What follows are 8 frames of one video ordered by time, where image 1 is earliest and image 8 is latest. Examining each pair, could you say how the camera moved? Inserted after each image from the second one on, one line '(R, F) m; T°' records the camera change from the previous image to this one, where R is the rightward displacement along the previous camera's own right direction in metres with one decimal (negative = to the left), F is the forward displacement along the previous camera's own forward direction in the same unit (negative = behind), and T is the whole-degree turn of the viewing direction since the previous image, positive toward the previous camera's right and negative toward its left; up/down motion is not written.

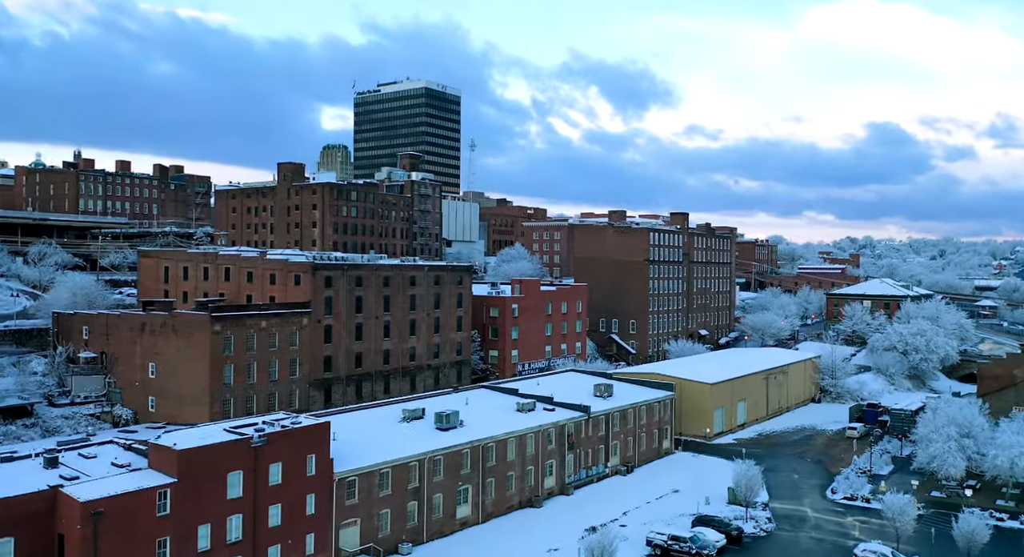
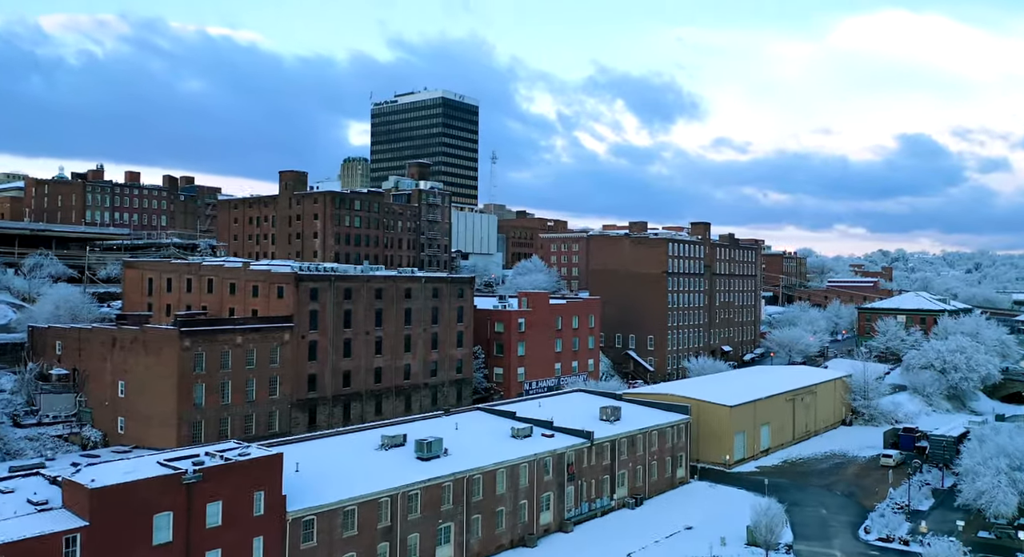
(+2.2, +5.8) m; -2°
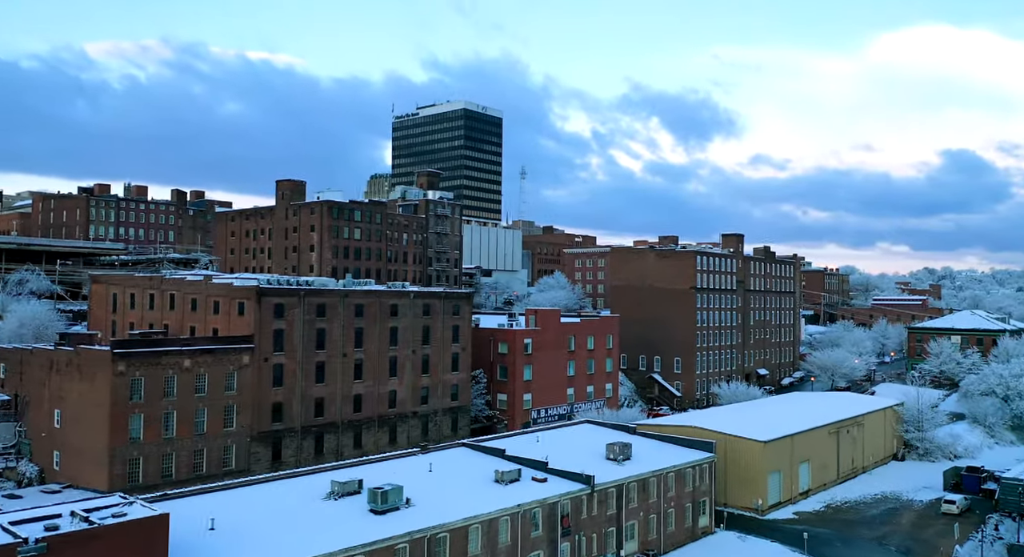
(+2.9, +9.0) m; -3°
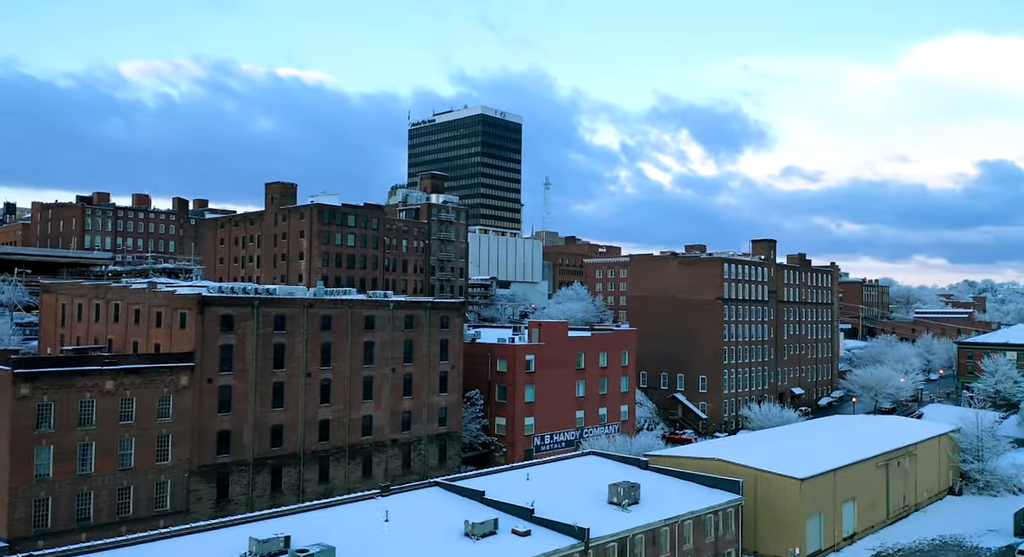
(+2.5, +9.0) m; -2°
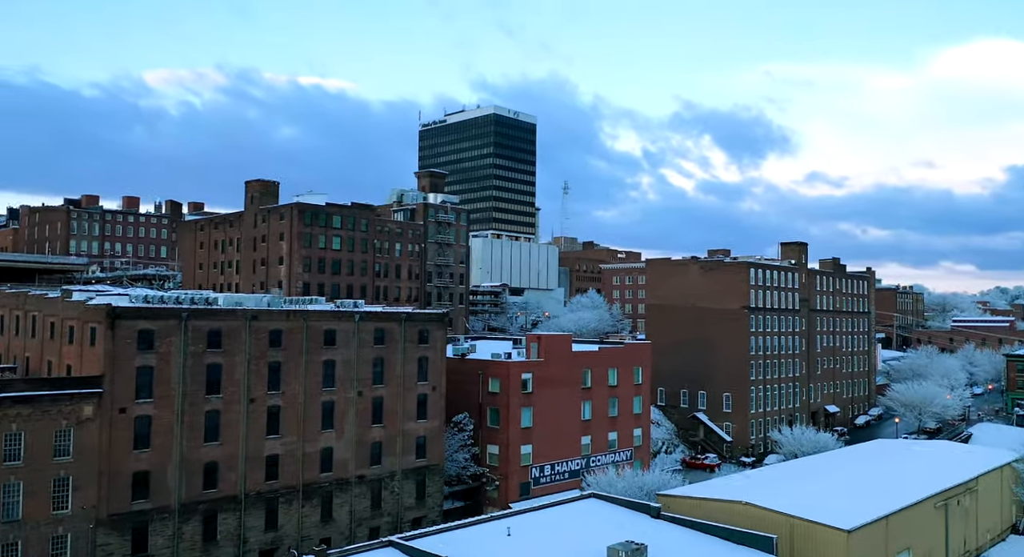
(+2.0, +9.2) m; -2°
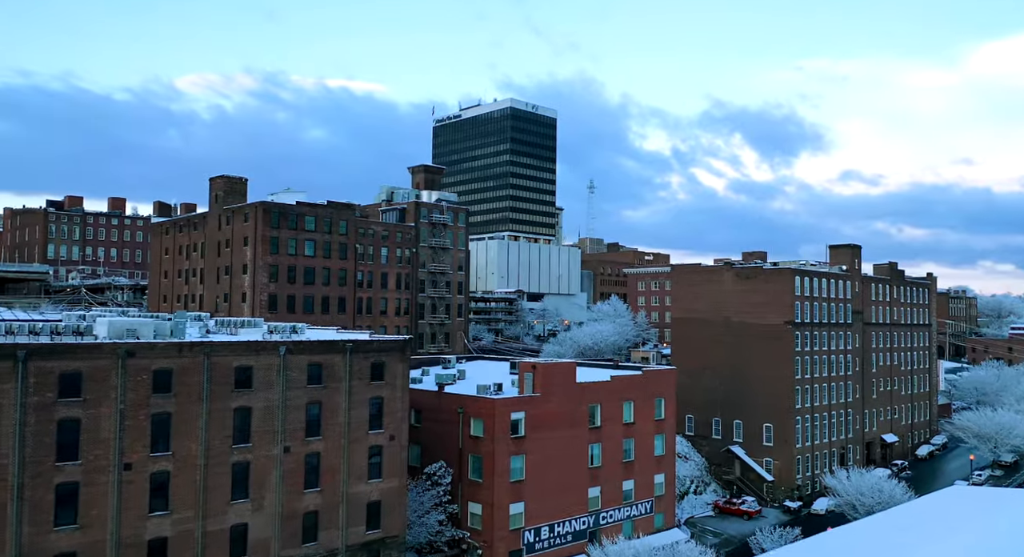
(+2.5, +12.3) m; -2°
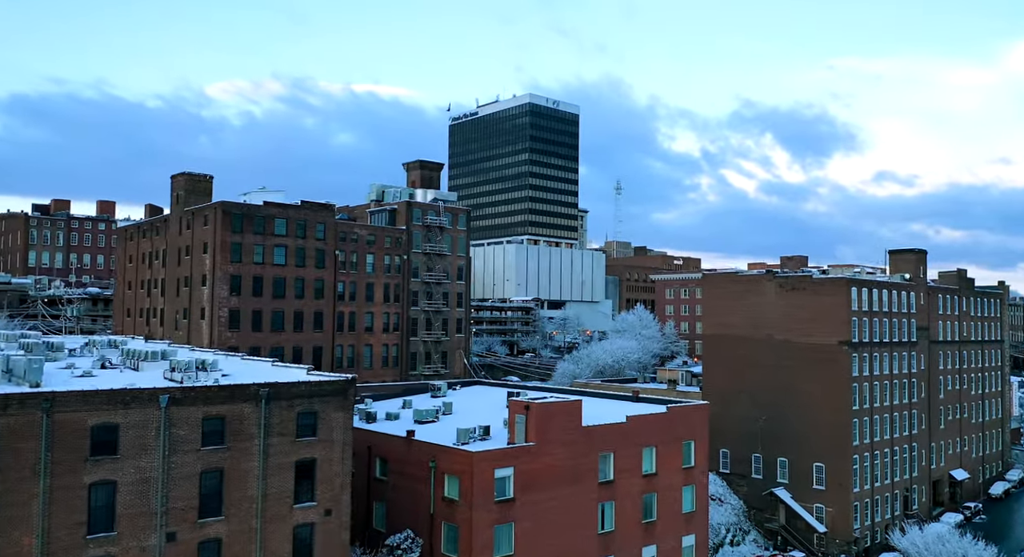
(+2.0, +10.7) m; -2°
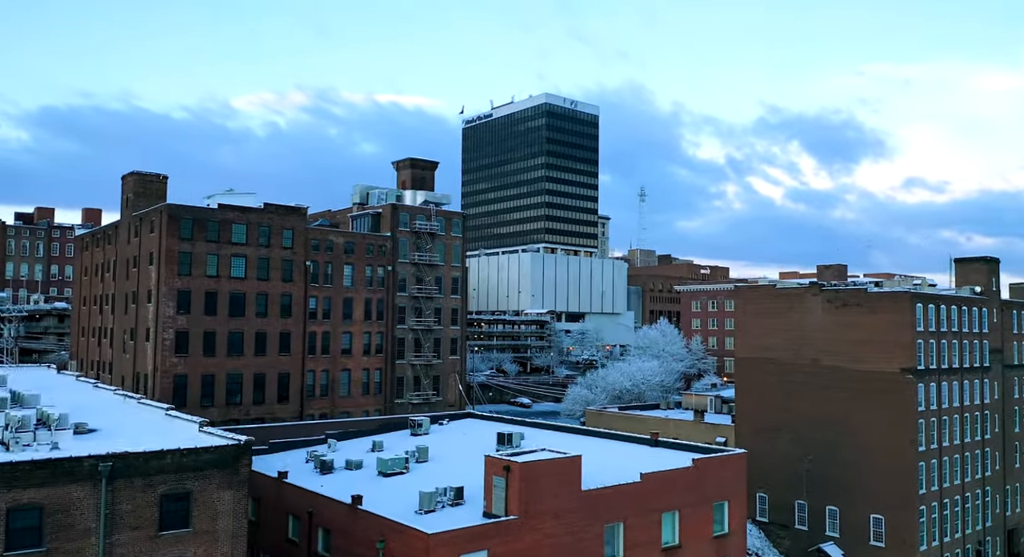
(+1.8, +9.3) m; -2°
